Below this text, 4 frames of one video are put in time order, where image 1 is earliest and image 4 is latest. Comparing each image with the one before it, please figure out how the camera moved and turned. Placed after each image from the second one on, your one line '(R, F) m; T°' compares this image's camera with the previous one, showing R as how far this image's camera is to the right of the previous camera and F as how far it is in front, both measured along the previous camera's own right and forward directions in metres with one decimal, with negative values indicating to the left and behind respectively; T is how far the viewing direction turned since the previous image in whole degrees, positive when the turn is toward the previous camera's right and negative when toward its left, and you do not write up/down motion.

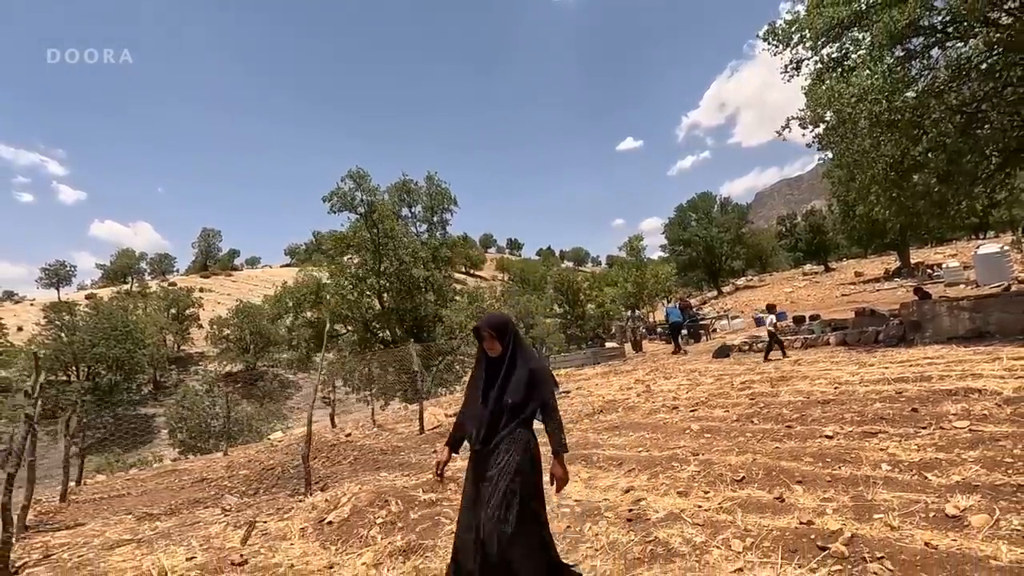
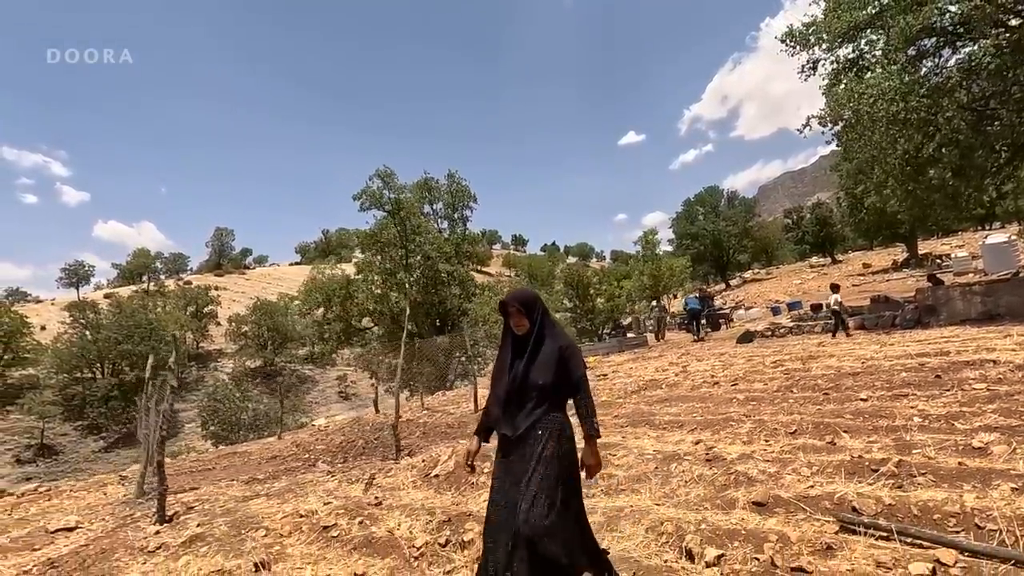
(-0.9, -0.9) m; 0°
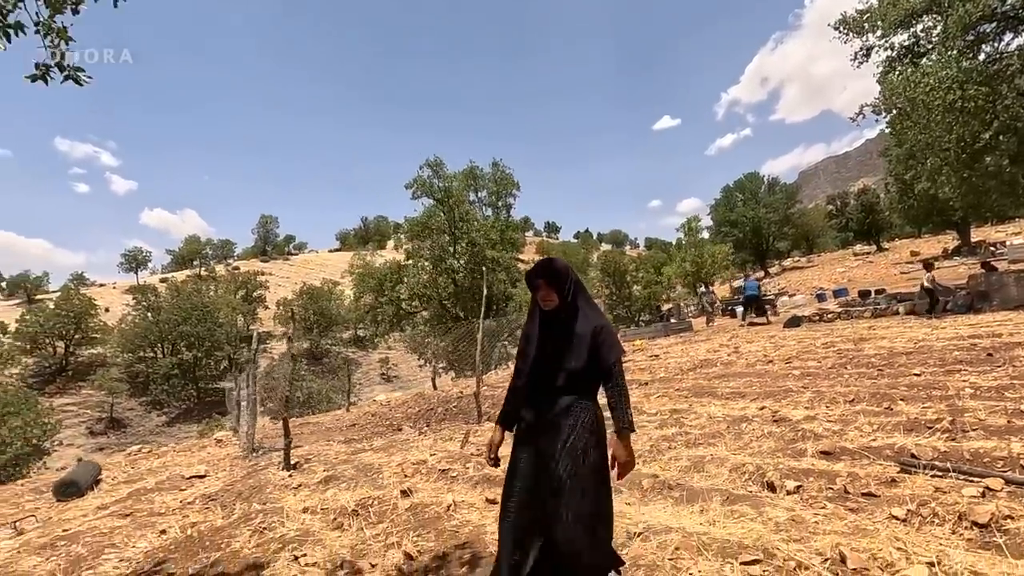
(-0.7, -0.8) m; -3°
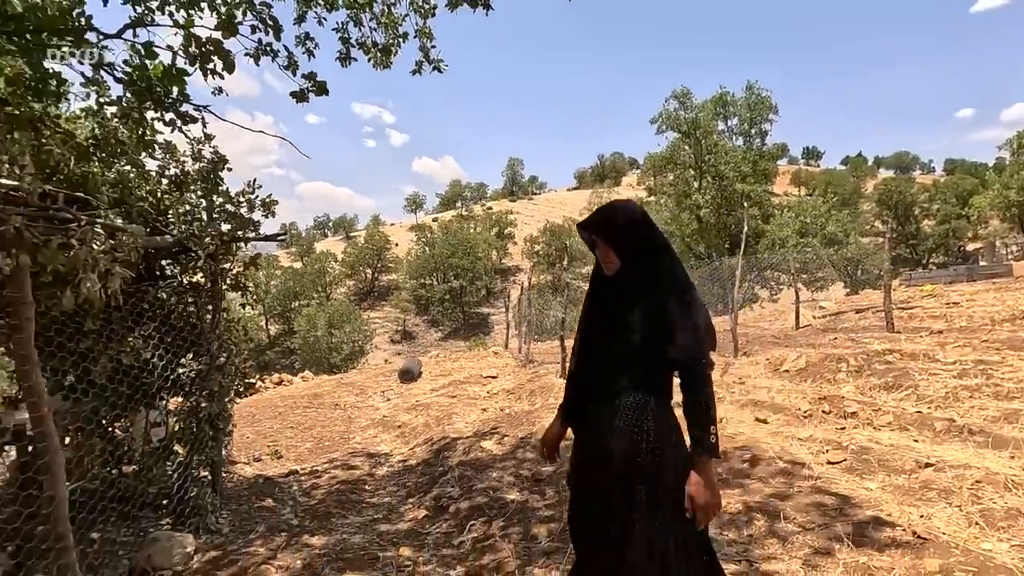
(-0.3, -0.8) m; -25°
